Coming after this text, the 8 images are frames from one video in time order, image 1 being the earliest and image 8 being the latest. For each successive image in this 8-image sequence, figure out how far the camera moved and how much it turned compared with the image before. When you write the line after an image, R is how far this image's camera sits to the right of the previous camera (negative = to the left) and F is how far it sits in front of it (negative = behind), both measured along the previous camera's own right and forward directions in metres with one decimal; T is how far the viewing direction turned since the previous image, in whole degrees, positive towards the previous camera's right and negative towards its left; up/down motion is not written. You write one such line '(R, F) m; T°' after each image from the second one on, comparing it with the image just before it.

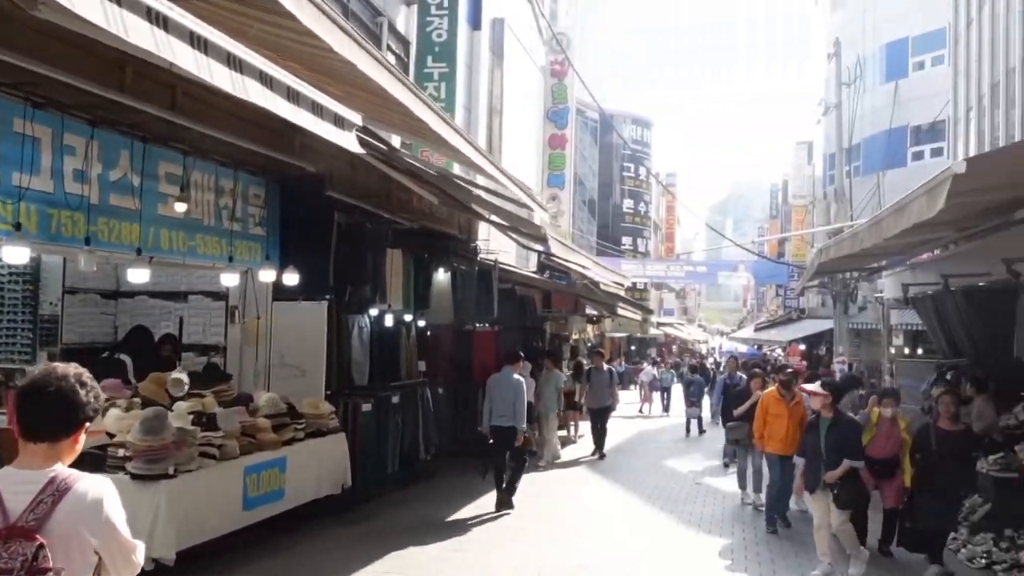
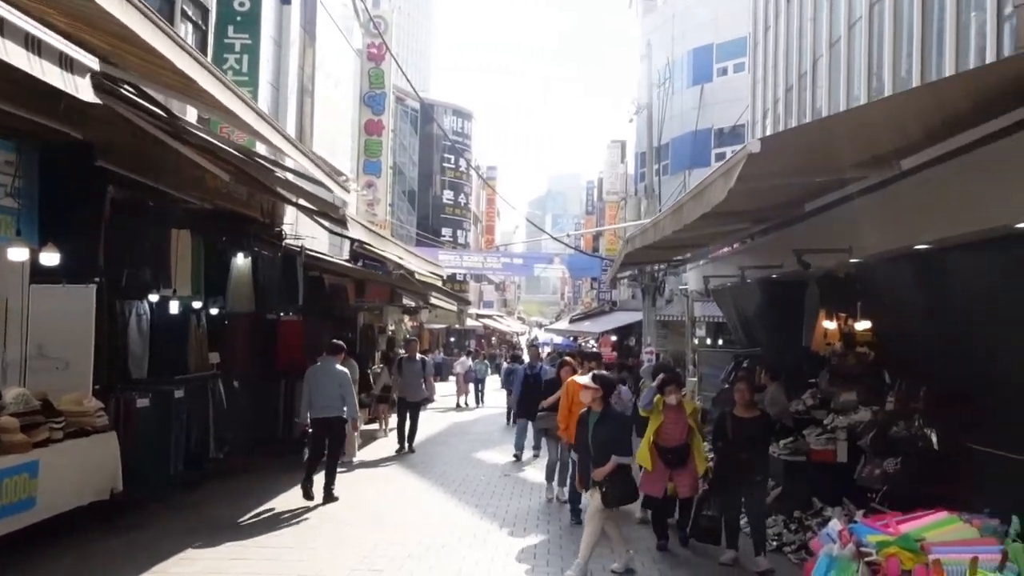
(+0.2, +0.3) m; +11°
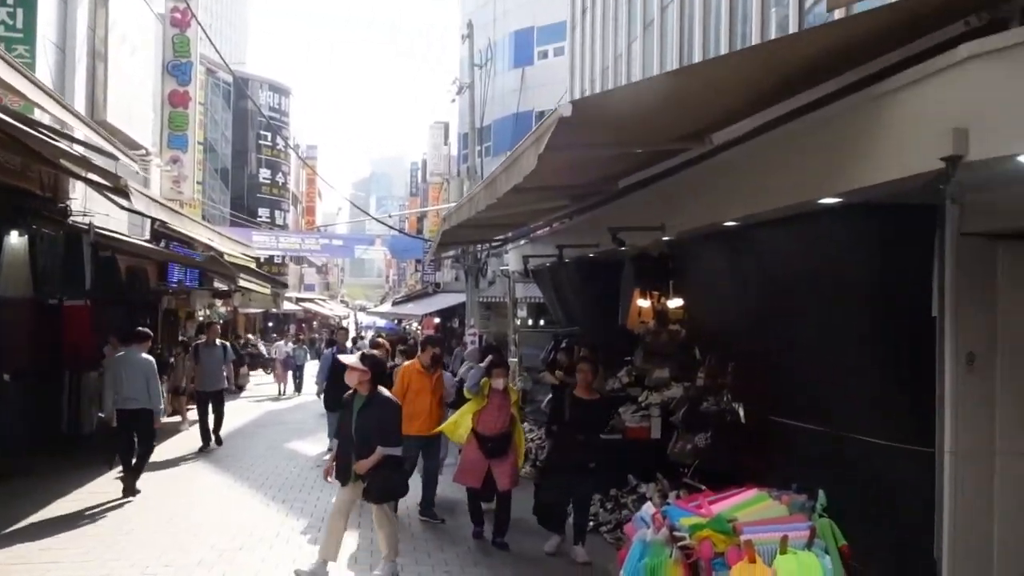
(+0.1, +0.3) m; +11°
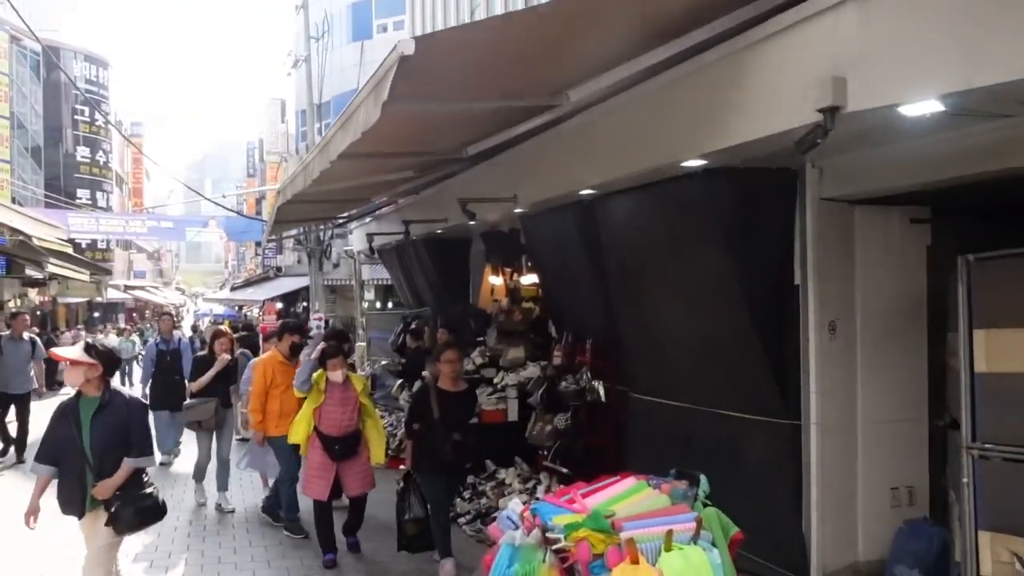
(0.0, +0.4) m; +10°
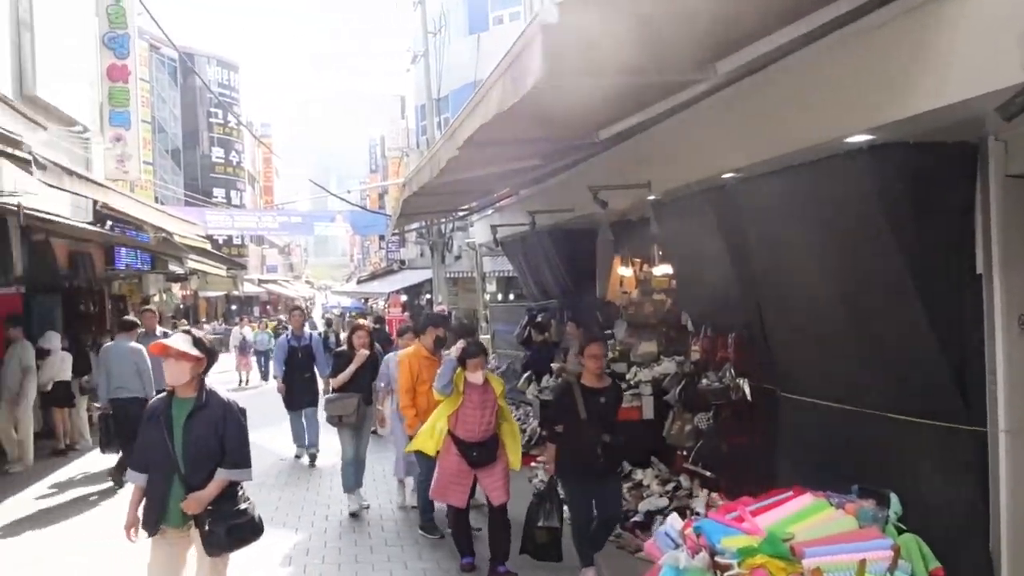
(-0.1, +0.3) m; -7°
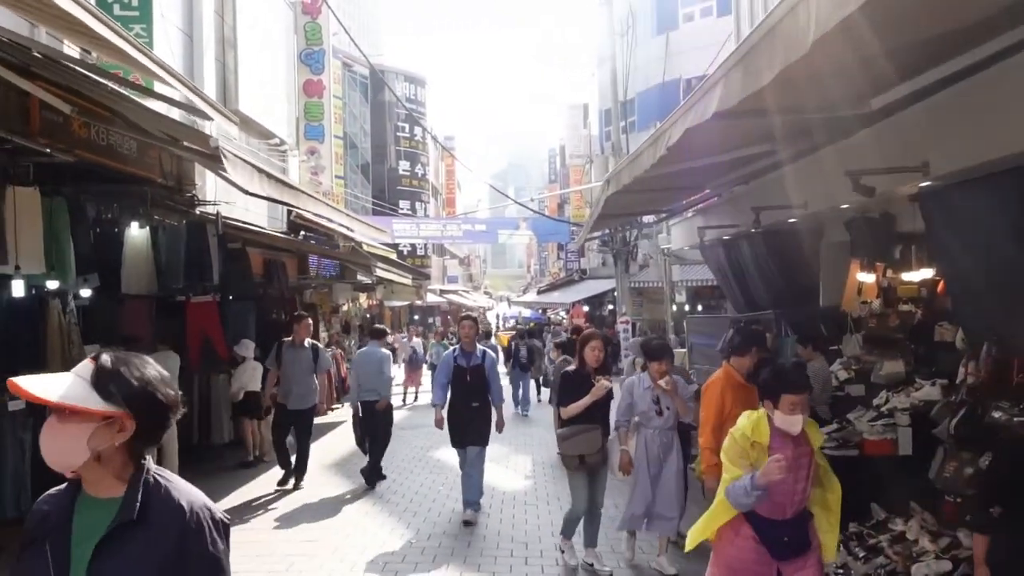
(-0.3, +0.8) m; -11°
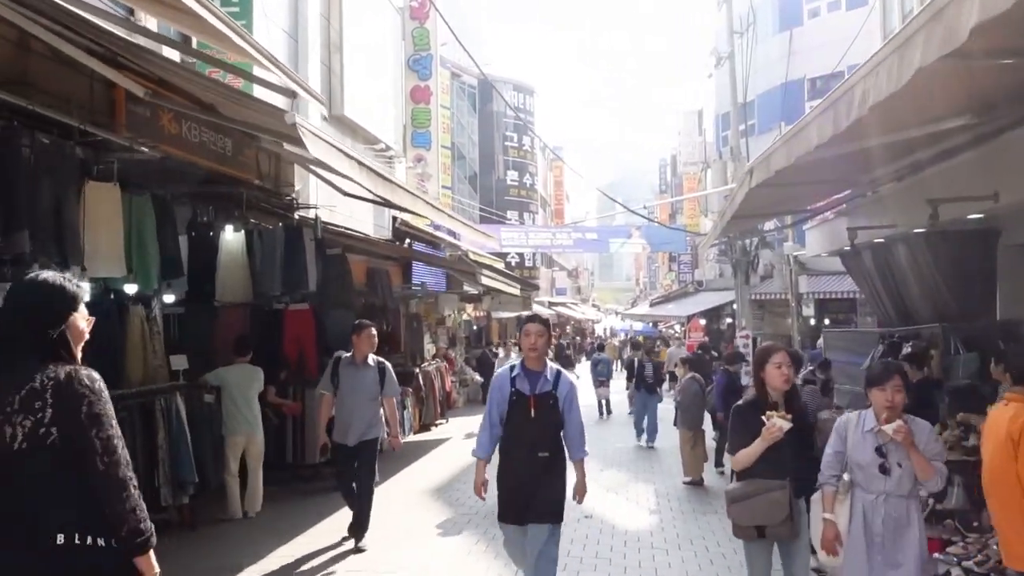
(-0.1, +0.8) m; -7°
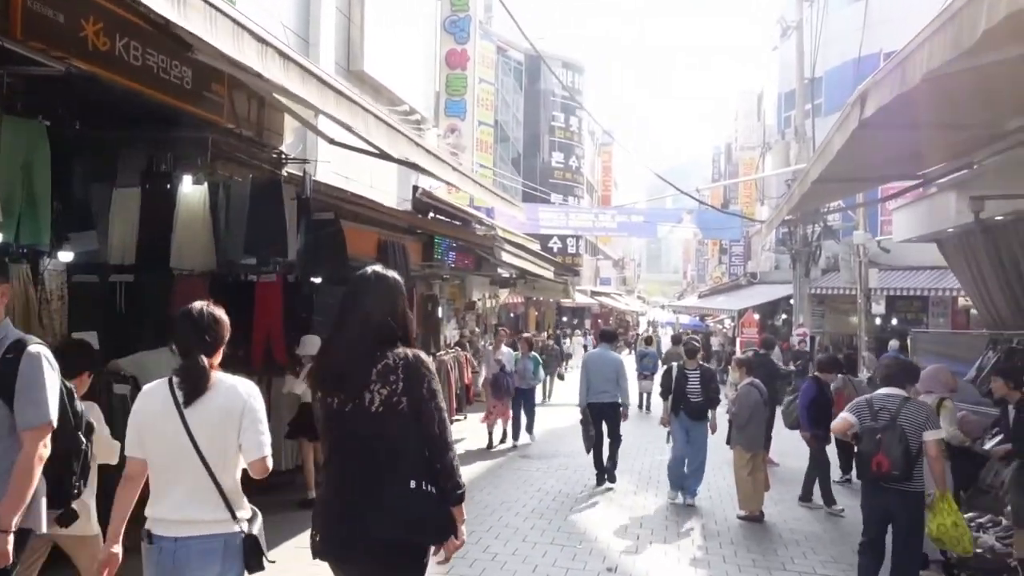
(+0.2, +1.6) m; -3°
